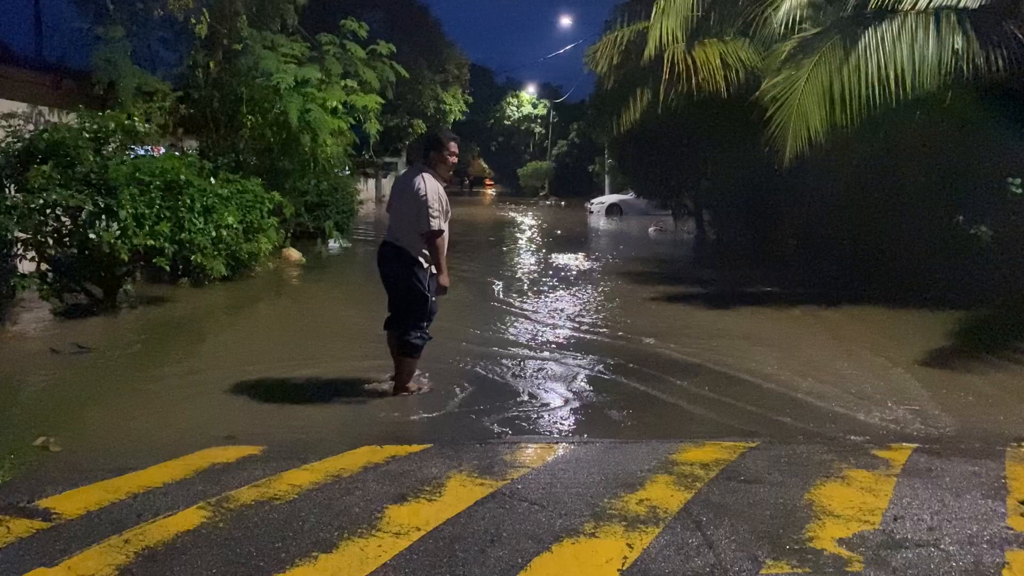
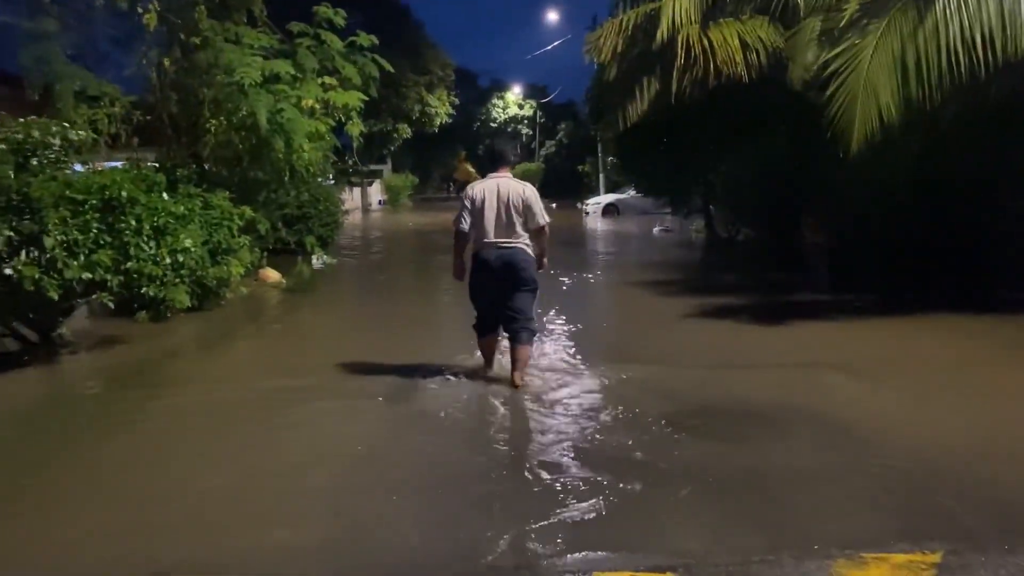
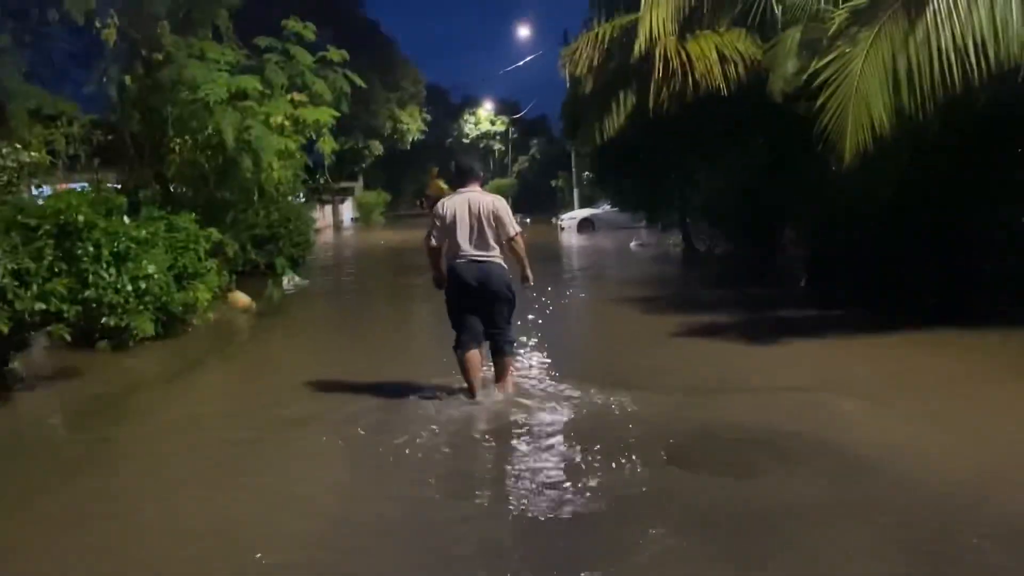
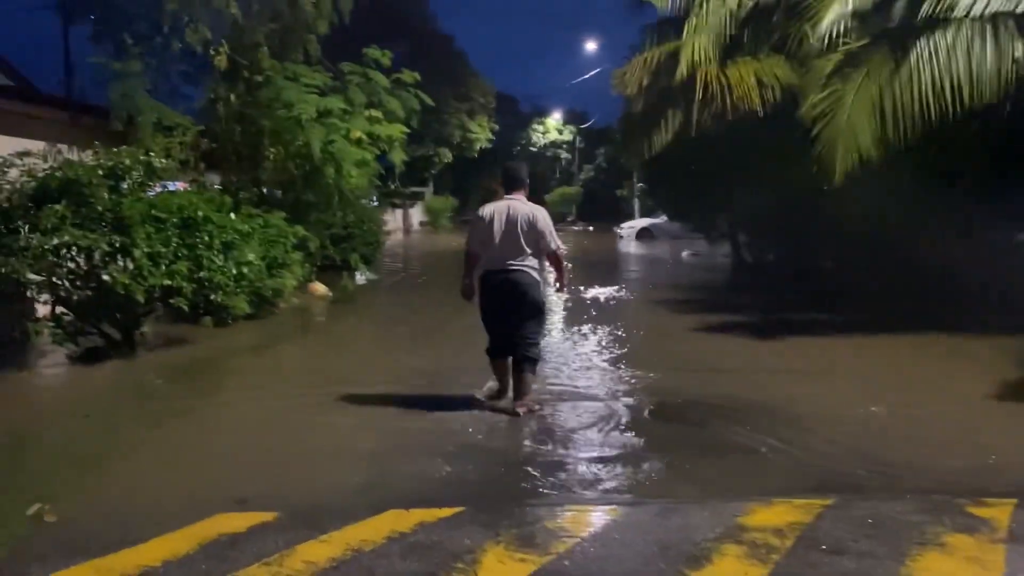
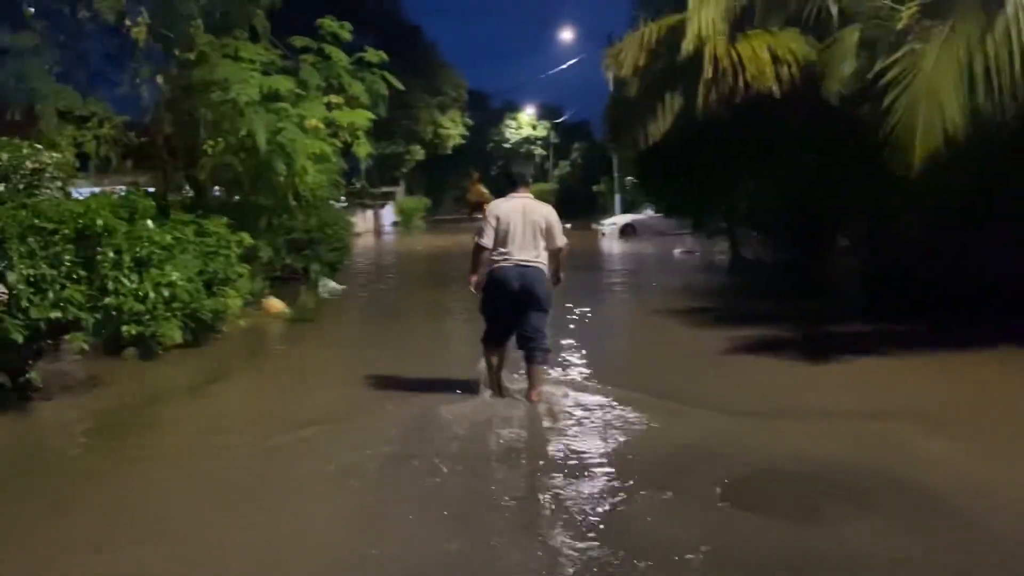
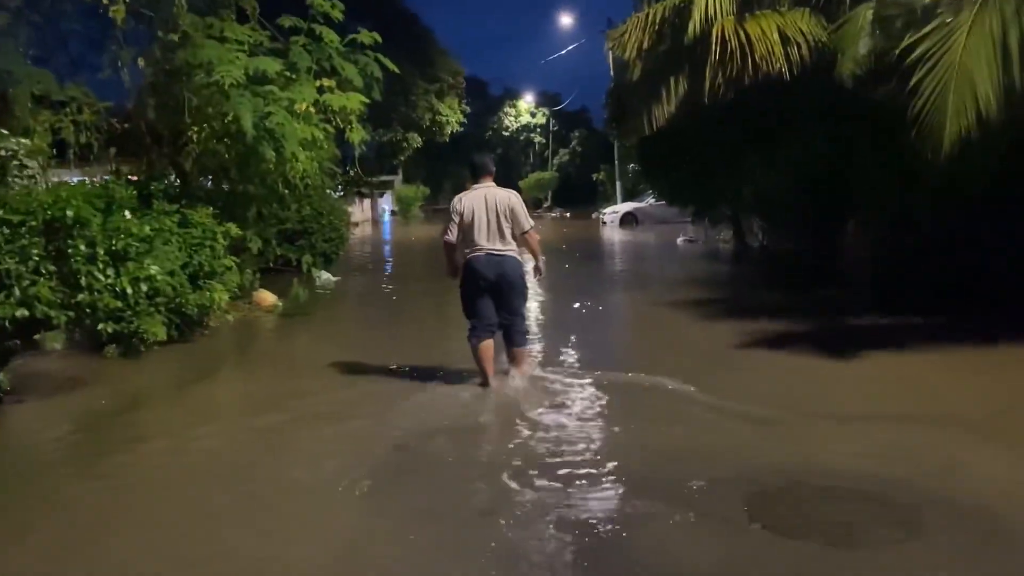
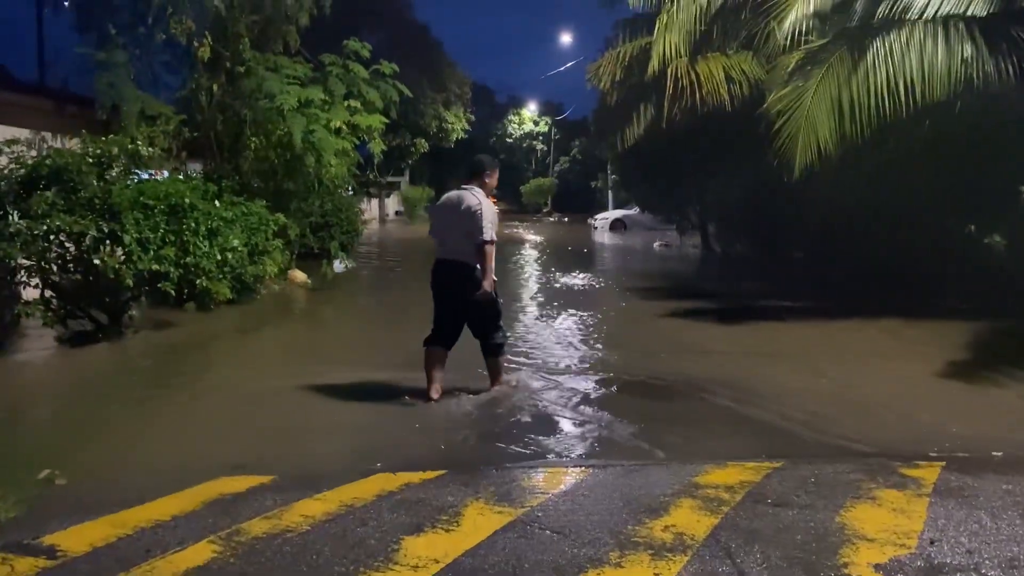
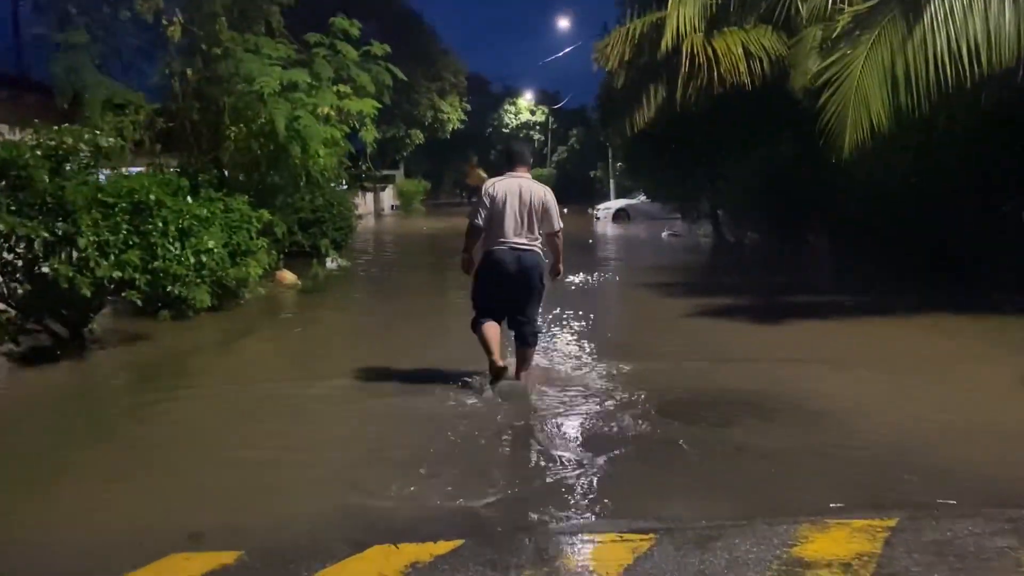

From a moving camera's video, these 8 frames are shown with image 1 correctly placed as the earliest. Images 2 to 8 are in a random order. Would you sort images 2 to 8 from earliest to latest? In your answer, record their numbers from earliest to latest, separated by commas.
7, 4, 8, 2, 3, 5, 6
